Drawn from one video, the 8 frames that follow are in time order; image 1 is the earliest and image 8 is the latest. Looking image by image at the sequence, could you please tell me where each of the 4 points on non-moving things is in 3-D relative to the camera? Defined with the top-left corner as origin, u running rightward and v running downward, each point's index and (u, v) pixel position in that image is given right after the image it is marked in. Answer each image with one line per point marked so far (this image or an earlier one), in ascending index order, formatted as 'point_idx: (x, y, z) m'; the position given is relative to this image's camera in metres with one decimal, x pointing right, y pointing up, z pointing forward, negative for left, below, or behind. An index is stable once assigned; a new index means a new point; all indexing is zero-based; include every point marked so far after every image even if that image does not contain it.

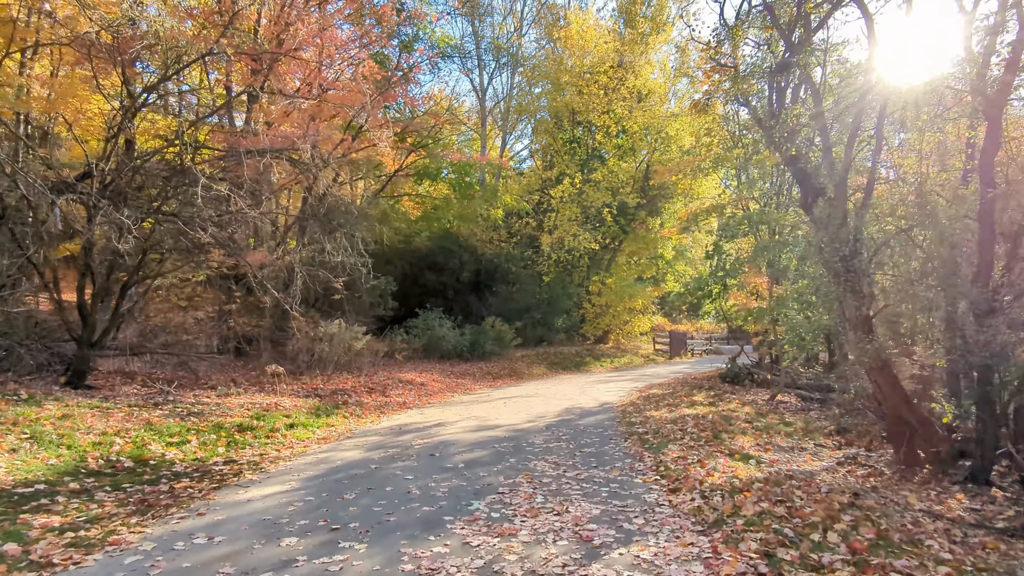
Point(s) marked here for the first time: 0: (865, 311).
0: (+3.5, -0.2, +6.3) m
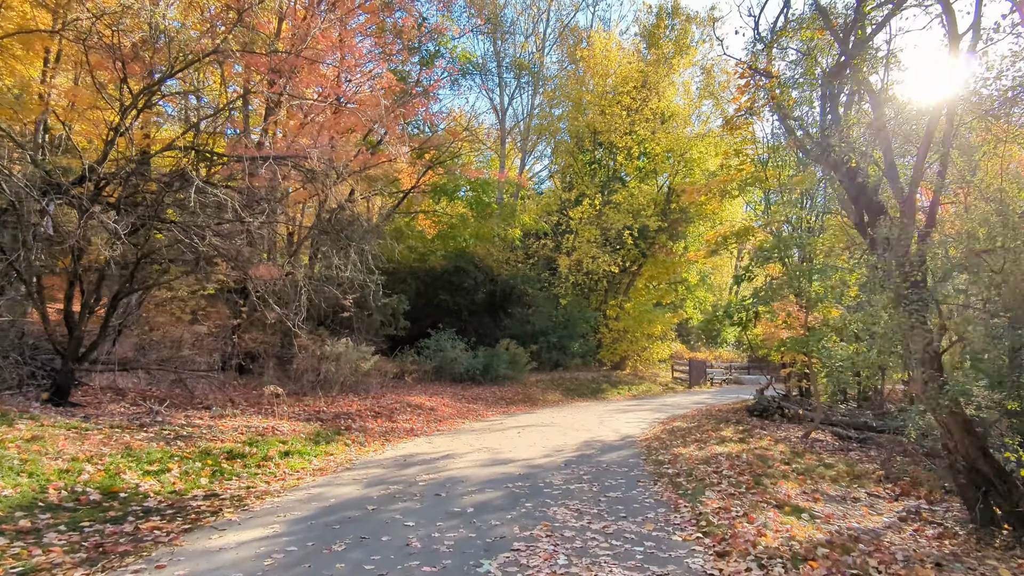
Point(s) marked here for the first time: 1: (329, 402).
0: (+3.7, -0.5, +5.5) m
1: (-3.3, -2.0, +11.3) m
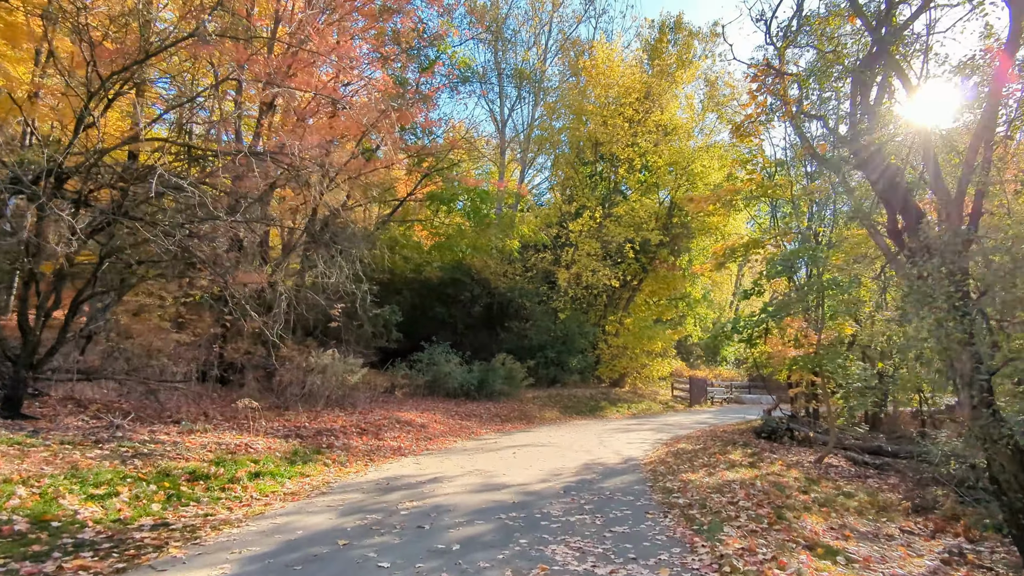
0: (+3.7, -0.6, +4.9) m
1: (-3.4, -2.2, +10.6) m
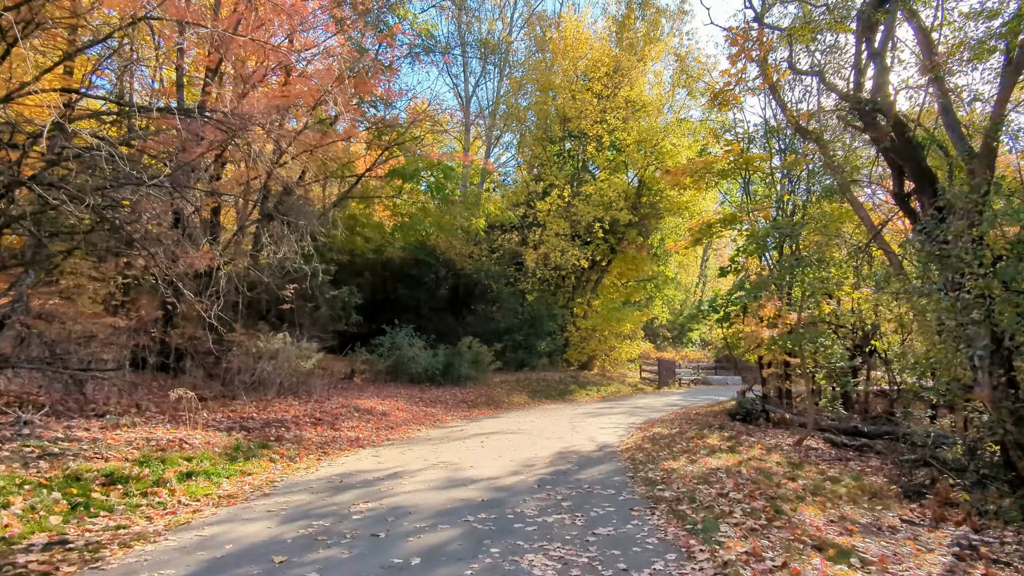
0: (+3.4, -0.4, +4.4) m
1: (-3.9, -1.8, +9.8) m
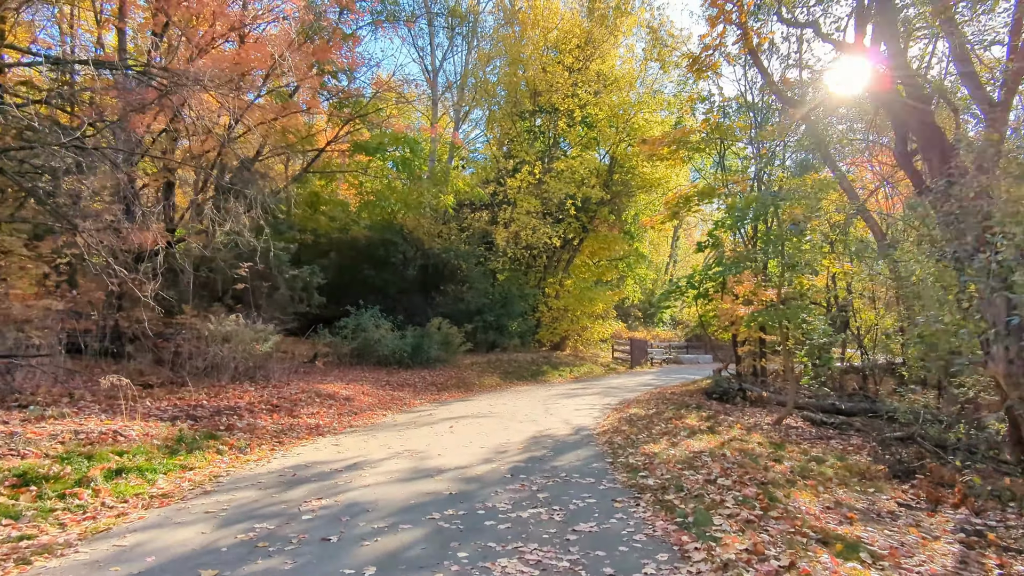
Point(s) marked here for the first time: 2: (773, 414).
0: (+3.2, -0.2, +4.0) m
1: (-4.3, -1.5, +9.1) m
2: (+4.6, -2.2, +11.1) m
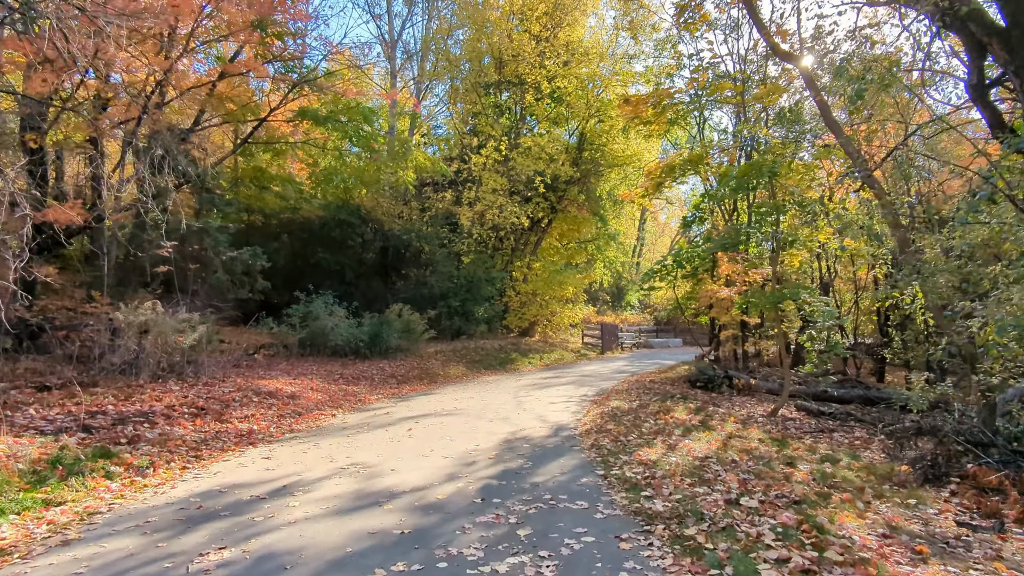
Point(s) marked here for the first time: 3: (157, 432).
0: (+3.1, 0.0, +3.0) m
1: (-4.7, -1.3, +7.7) m
2: (+4.1, -1.9, +10.2) m
3: (-3.6, -1.5, +6.5) m
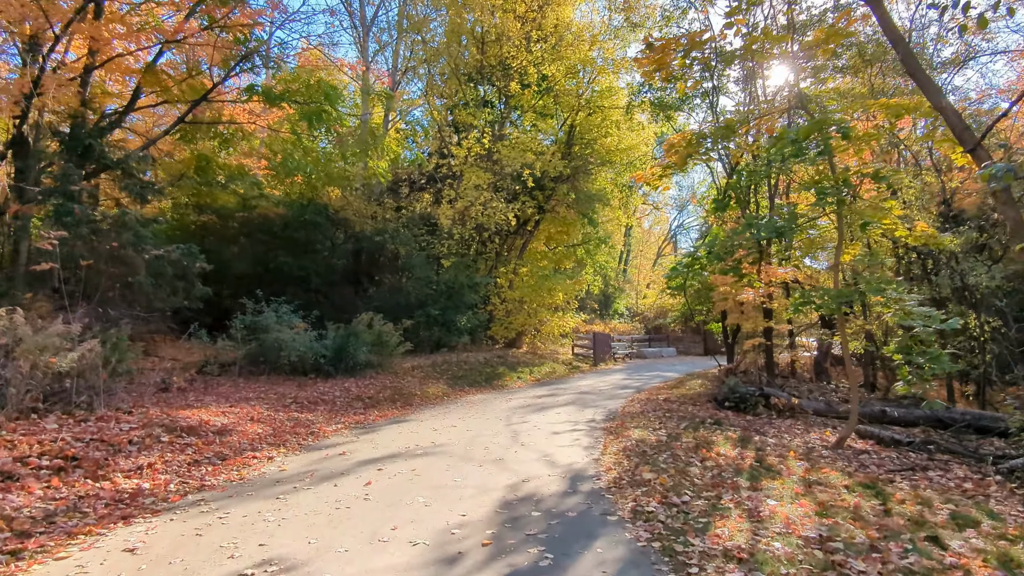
0: (+3.2, +0.2, +1.0) m
1: (-4.7, -1.3, +5.4) m
2: (+4.0, -1.8, +8.2) m
3: (-3.6, -1.4, +4.2) m
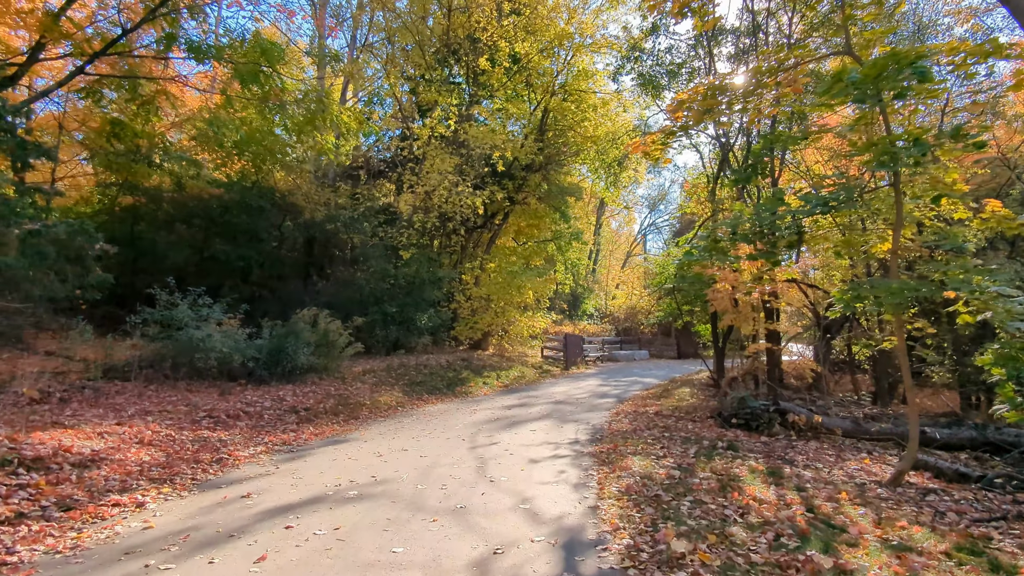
0: (+3.3, +0.2, -0.6) m
1: (-4.9, -1.1, +3.4) m
2: (+3.6, -1.8, +6.6) m
3: (-3.7, -1.3, +2.3) m
